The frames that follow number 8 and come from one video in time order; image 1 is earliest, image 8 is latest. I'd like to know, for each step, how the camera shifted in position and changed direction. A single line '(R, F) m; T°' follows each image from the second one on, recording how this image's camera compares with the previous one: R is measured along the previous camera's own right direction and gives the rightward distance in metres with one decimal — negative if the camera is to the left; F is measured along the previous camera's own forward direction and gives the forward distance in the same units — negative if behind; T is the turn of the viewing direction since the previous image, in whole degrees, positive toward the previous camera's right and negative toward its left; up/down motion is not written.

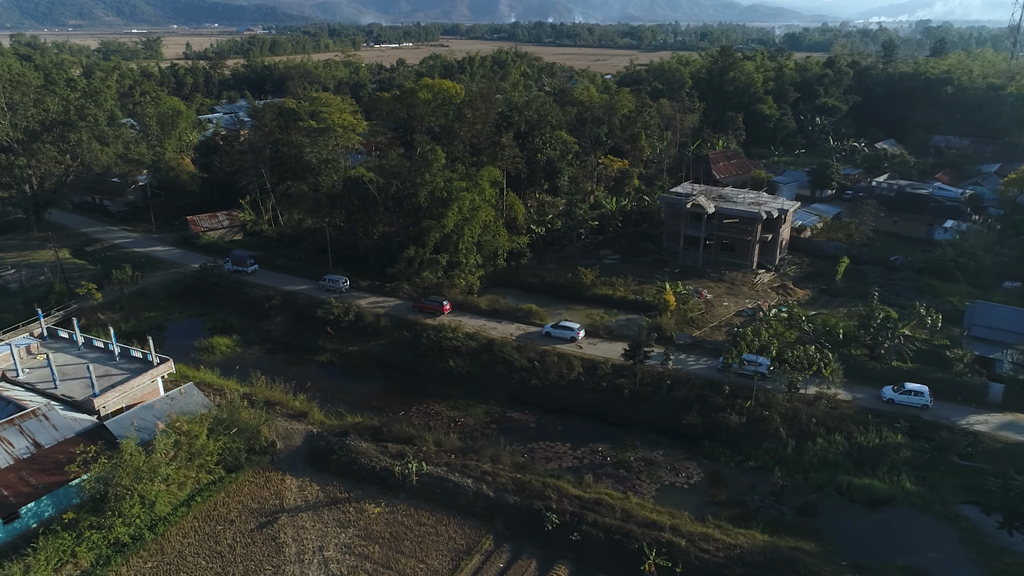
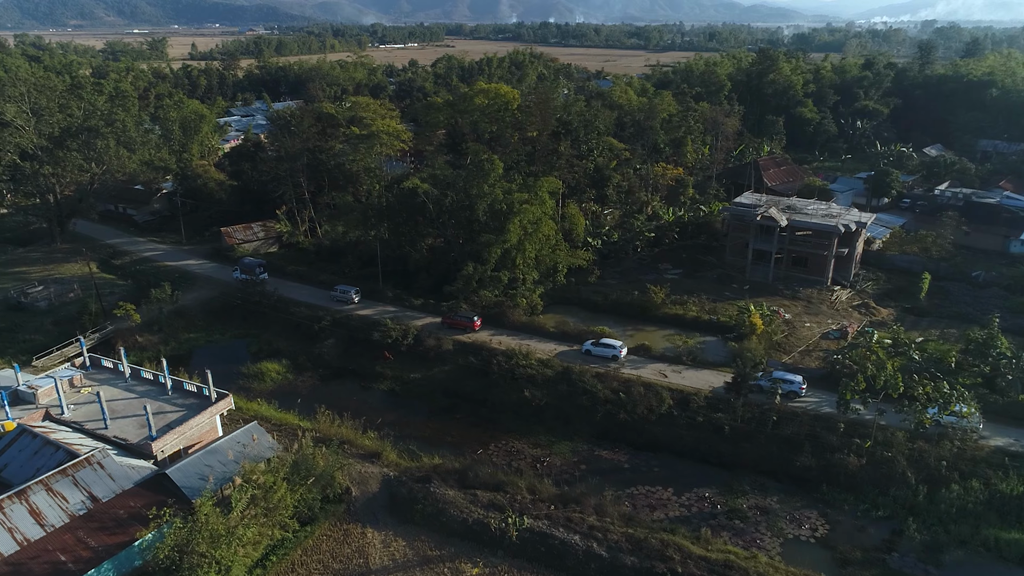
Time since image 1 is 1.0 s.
(-2.7, +1.8) m; 0°
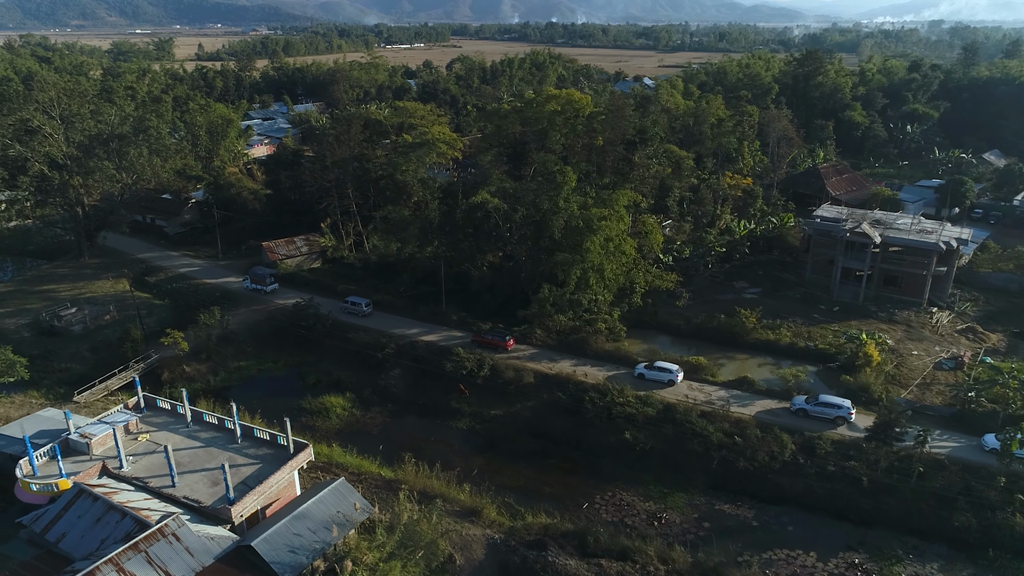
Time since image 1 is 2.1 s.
(-2.9, +2.1) m; 0°
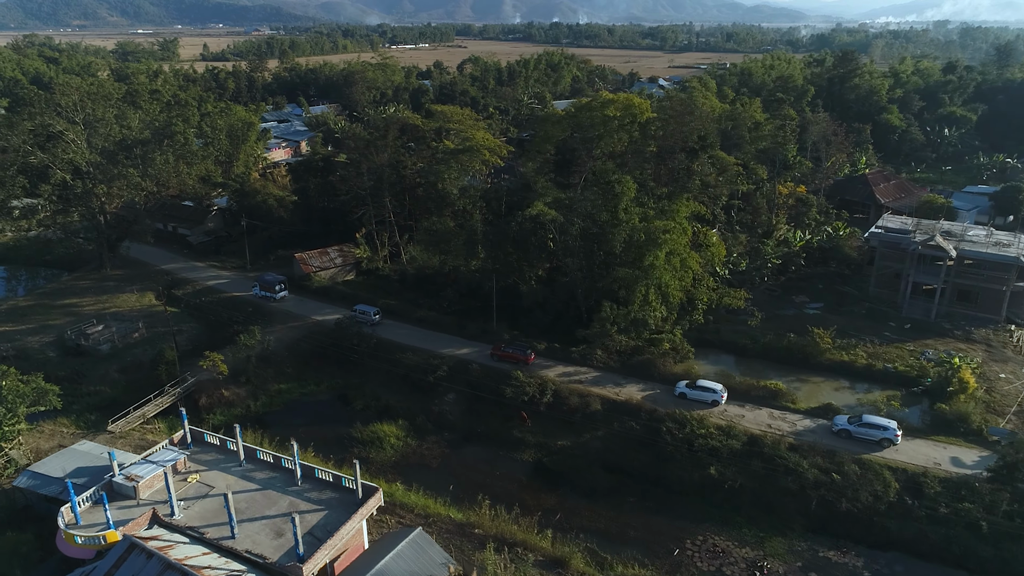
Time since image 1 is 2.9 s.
(-2.0, +1.5) m; 0°
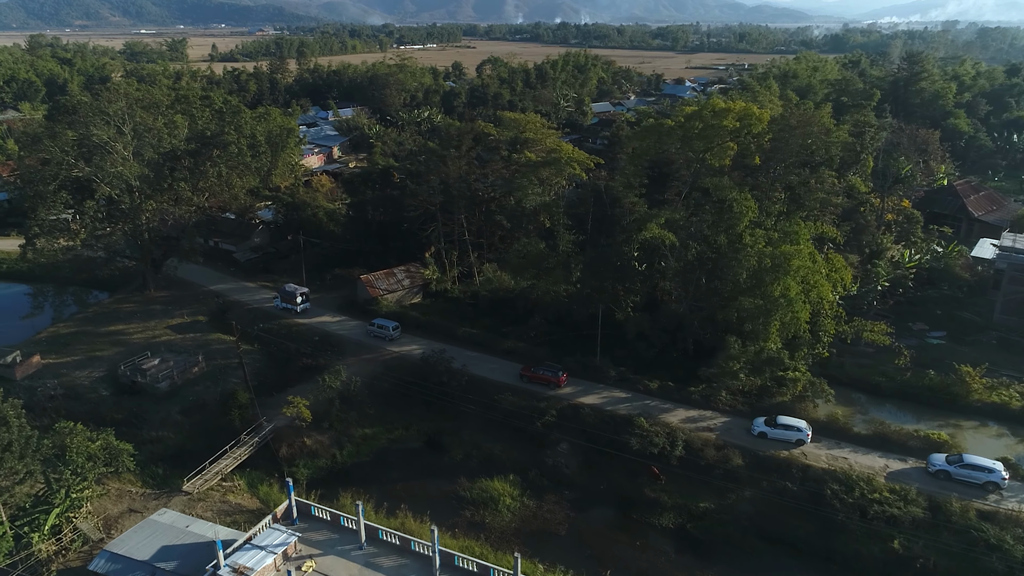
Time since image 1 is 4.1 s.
(-3.5, +2.4) m; 0°
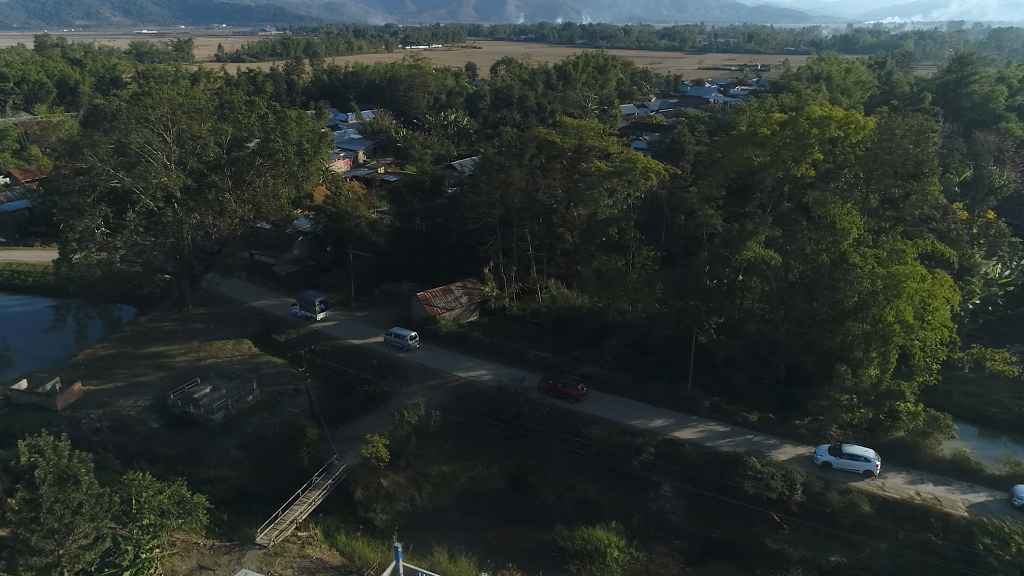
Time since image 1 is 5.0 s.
(-2.6, +1.7) m; 0°
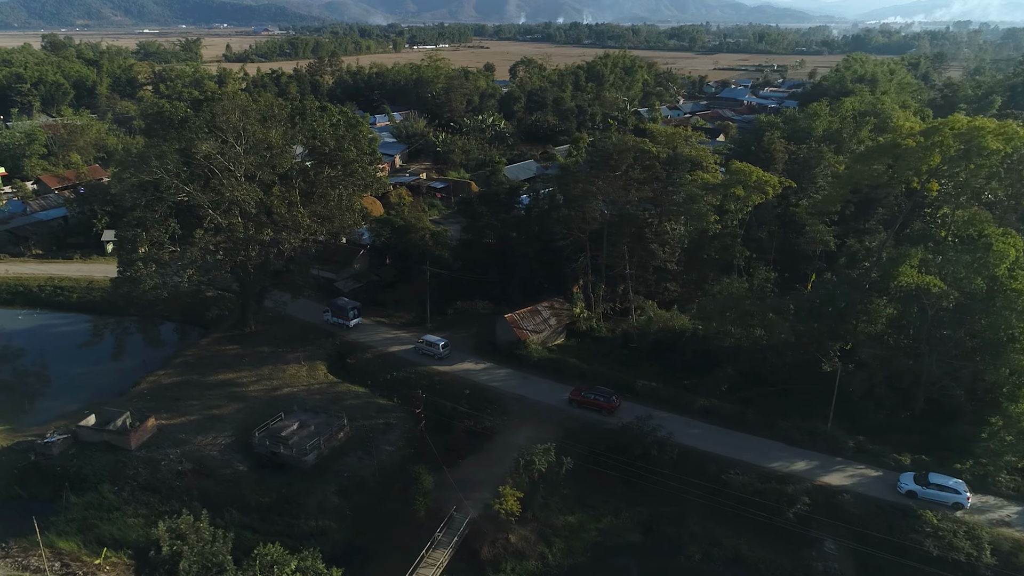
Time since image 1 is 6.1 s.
(-3.4, +1.8) m; 0°
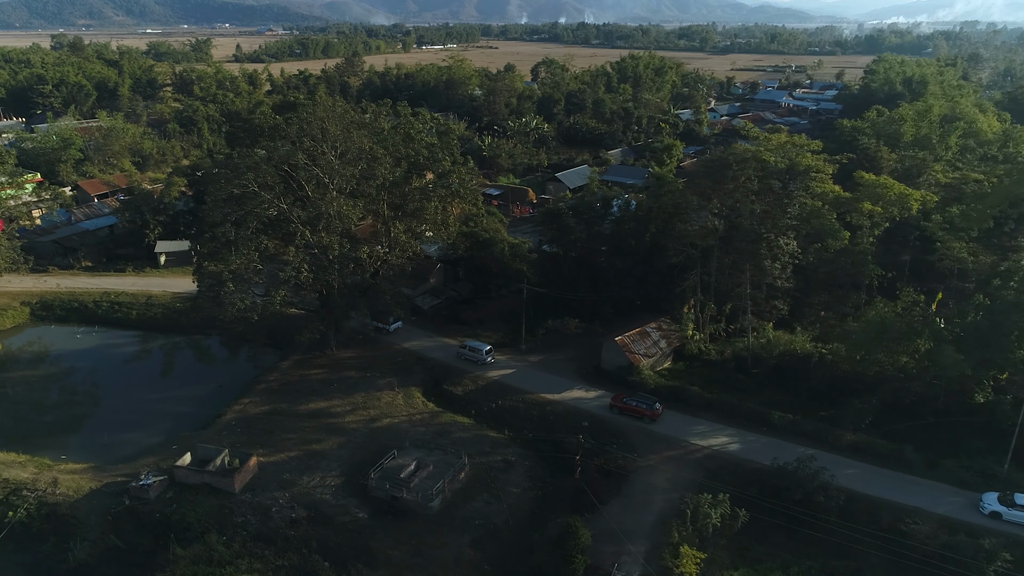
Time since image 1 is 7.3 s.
(-3.7, +1.7) m; 0°
